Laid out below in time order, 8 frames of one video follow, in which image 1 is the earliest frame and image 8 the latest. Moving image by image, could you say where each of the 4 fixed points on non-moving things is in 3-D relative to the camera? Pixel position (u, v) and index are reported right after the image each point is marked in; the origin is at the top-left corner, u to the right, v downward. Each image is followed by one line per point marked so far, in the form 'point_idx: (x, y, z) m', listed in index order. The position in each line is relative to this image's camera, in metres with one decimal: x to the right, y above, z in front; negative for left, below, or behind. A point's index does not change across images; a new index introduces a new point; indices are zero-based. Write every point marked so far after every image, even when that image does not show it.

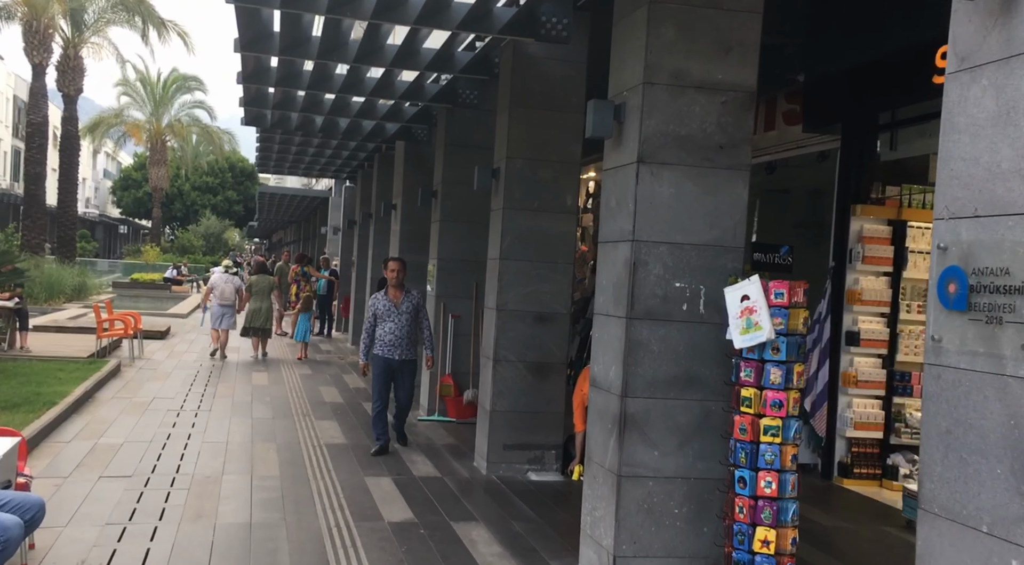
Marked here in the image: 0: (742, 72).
0: (+1.3, +1.2, +5.0) m
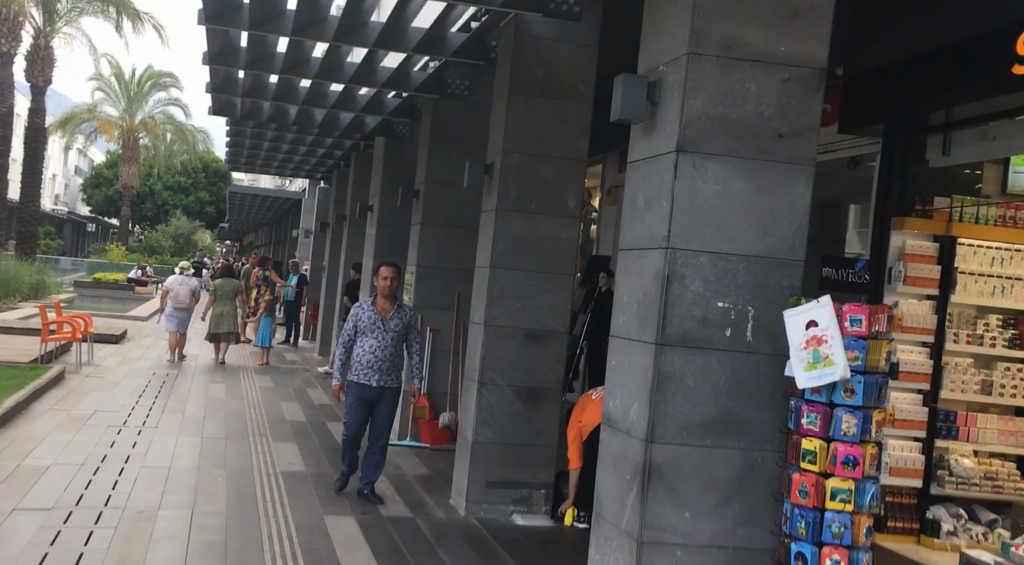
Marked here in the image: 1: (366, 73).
0: (+1.3, +1.1, +4.1) m
1: (-1.5, +2.2, +9.5) m
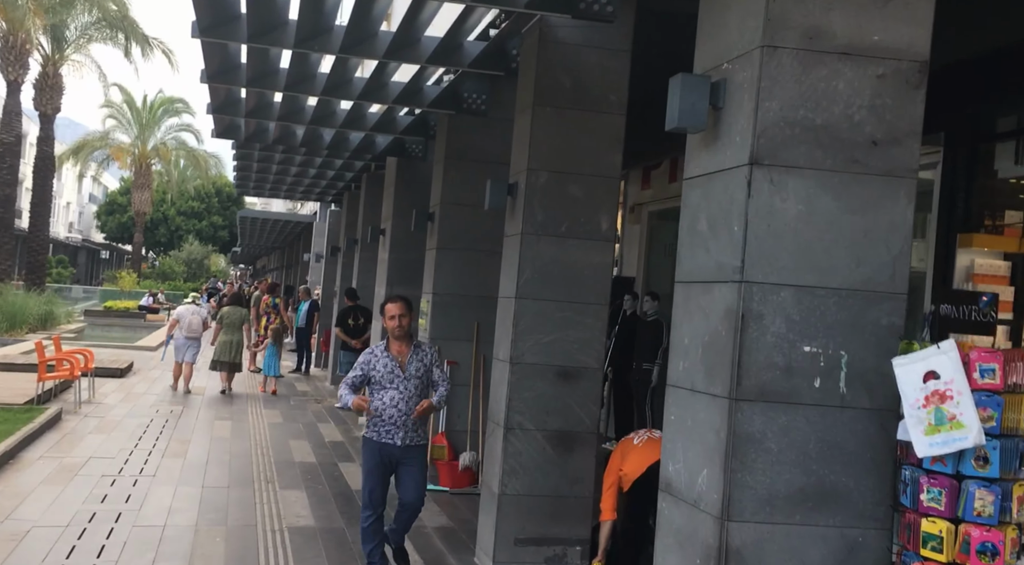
0: (+1.4, +0.9, +3.4) m
1: (-1.3, +1.9, +8.9) m
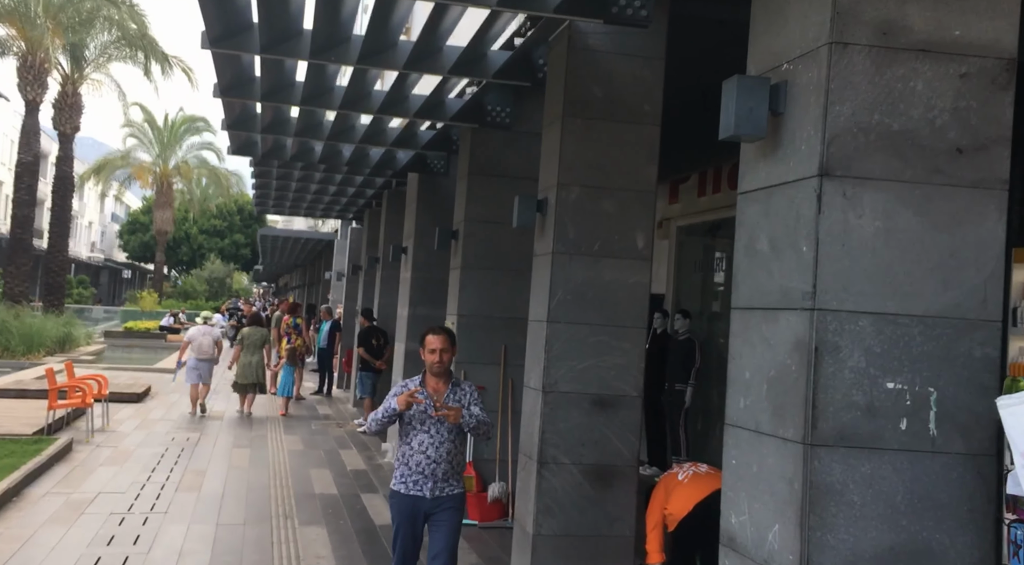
0: (+1.6, +0.8, +3.0) m
1: (-1.1, +1.7, +8.6) m
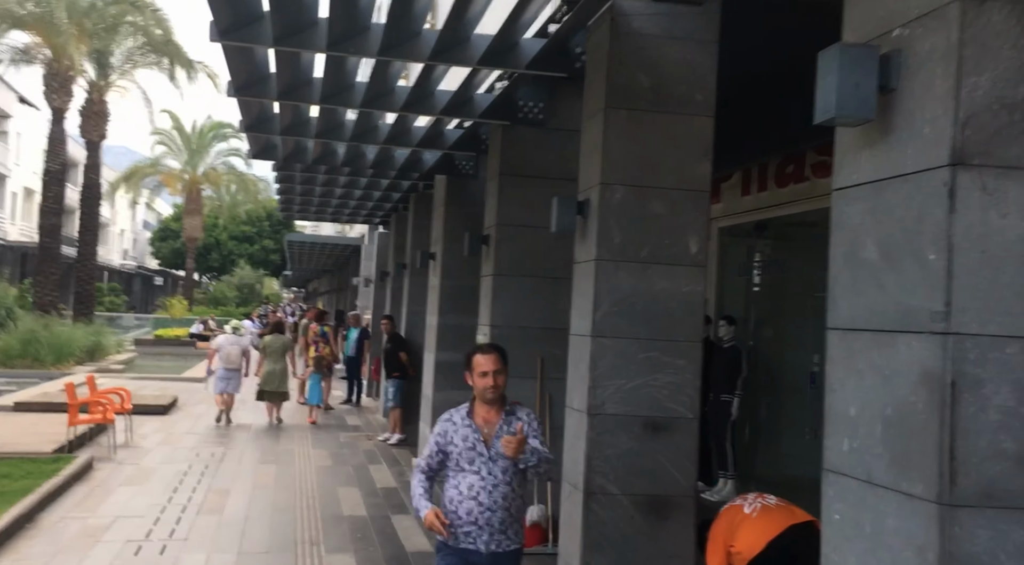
0: (+1.7, +0.8, +2.4) m
1: (-0.8, +1.6, +8.0) m
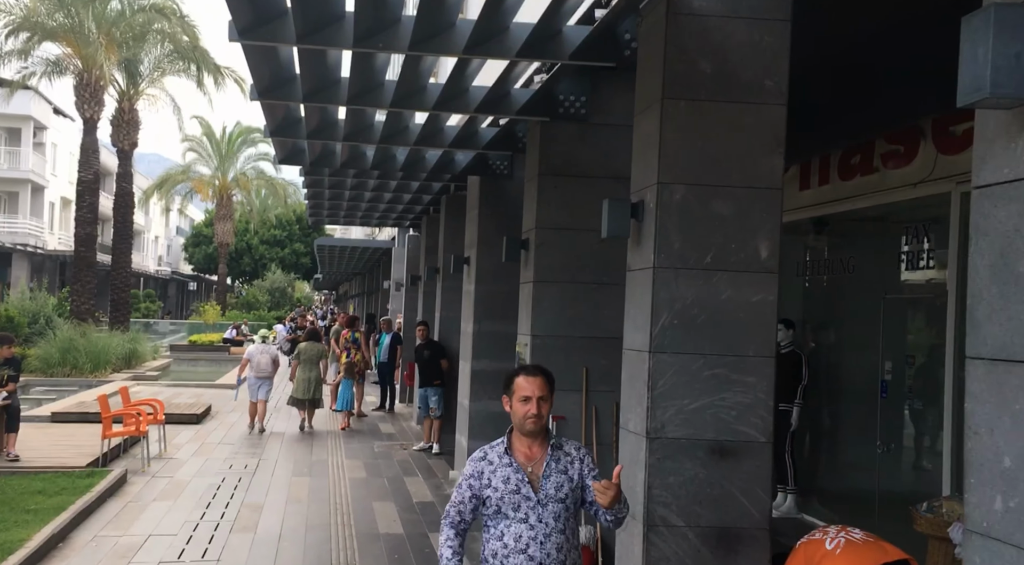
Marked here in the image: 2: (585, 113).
0: (+1.8, +0.8, +1.8) m
1: (-0.5, +1.5, +7.6) m
2: (+0.6, +1.4, +7.5) m
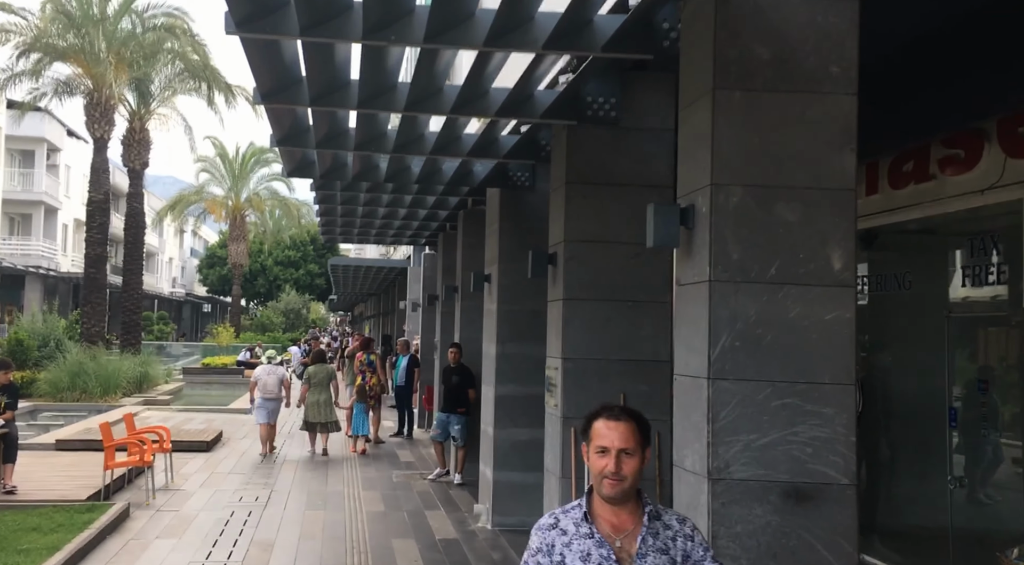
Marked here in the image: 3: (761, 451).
0: (+1.9, +0.8, +1.2) m
1: (-0.3, +1.4, +7.0) m
2: (+0.8, +1.2, +6.8) m
3: (+1.1, -0.7, +4.0) m
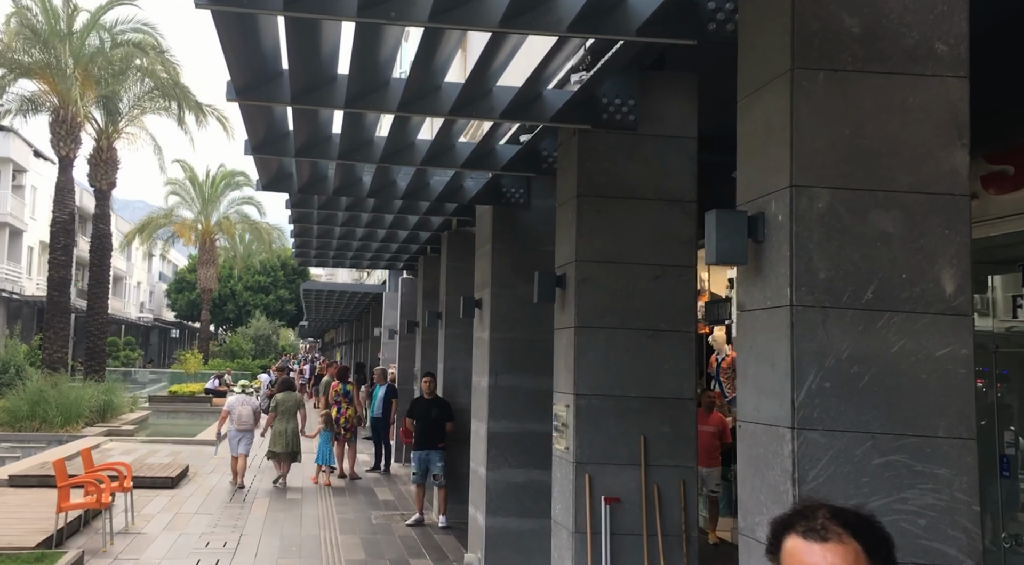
0: (+2.2, +0.7, +0.4) m
1: (-0.2, +1.2, +6.2) m
2: (+0.8, +1.1, +6.0) m
3: (+1.2, -0.8, +3.2) m
